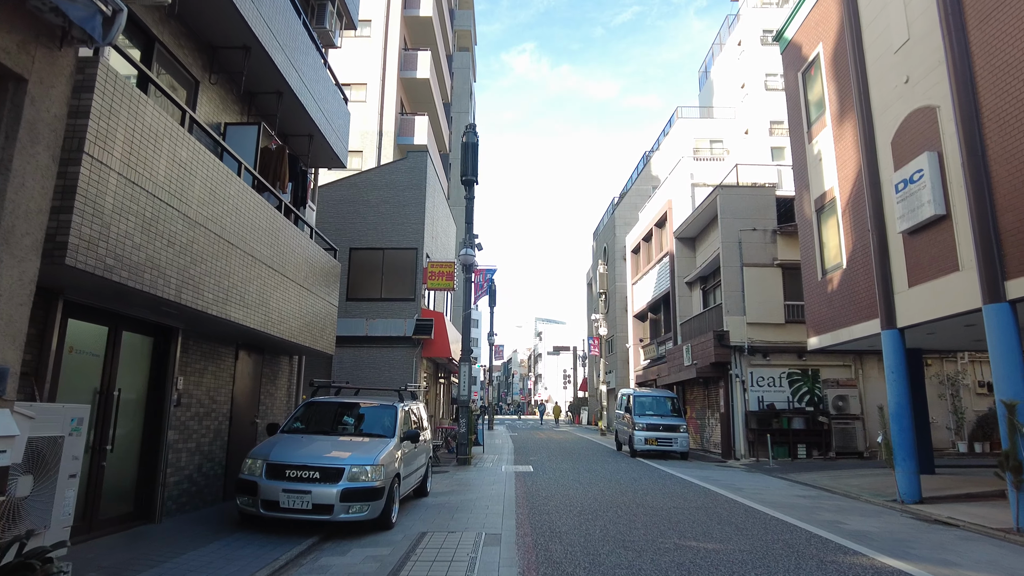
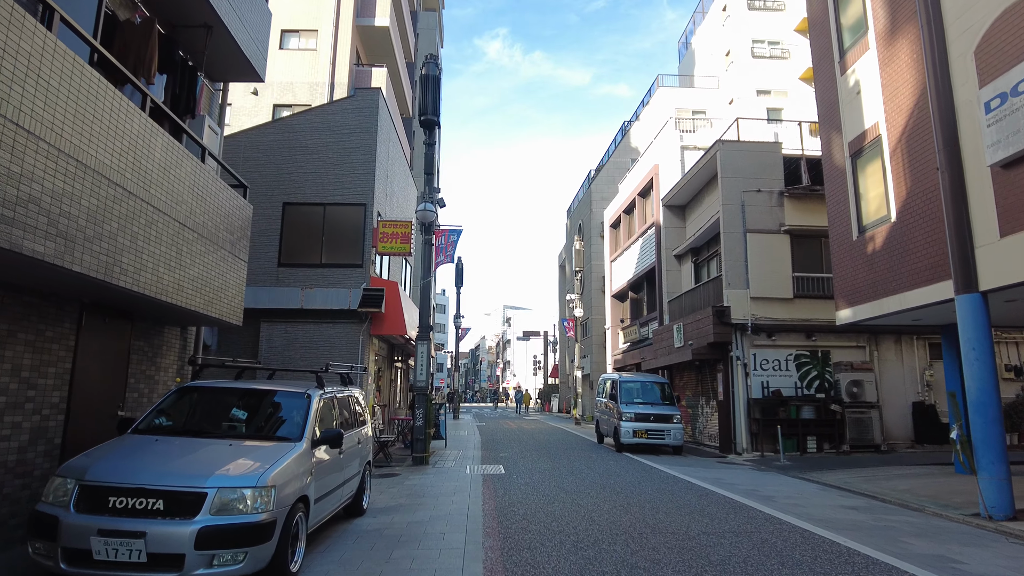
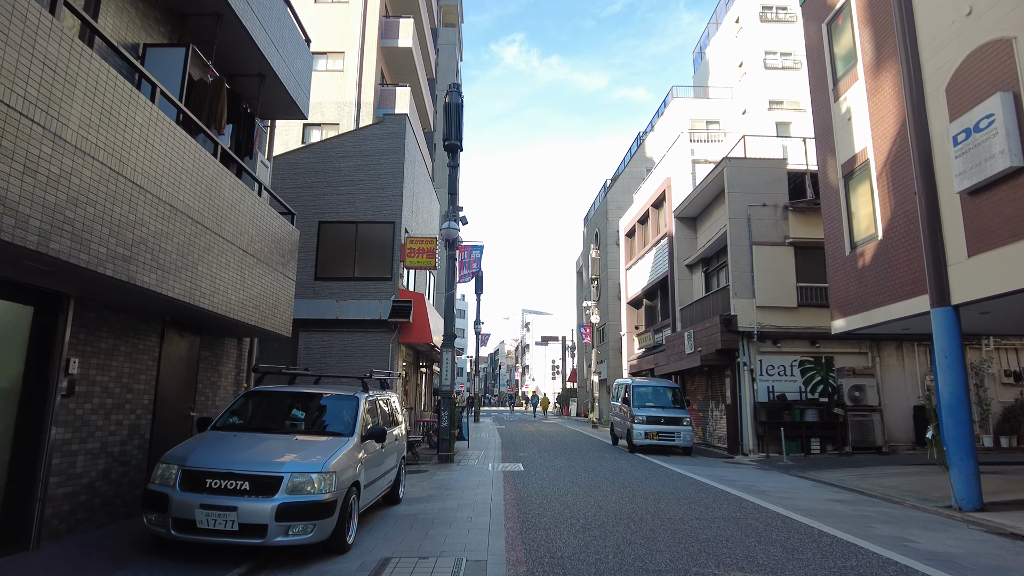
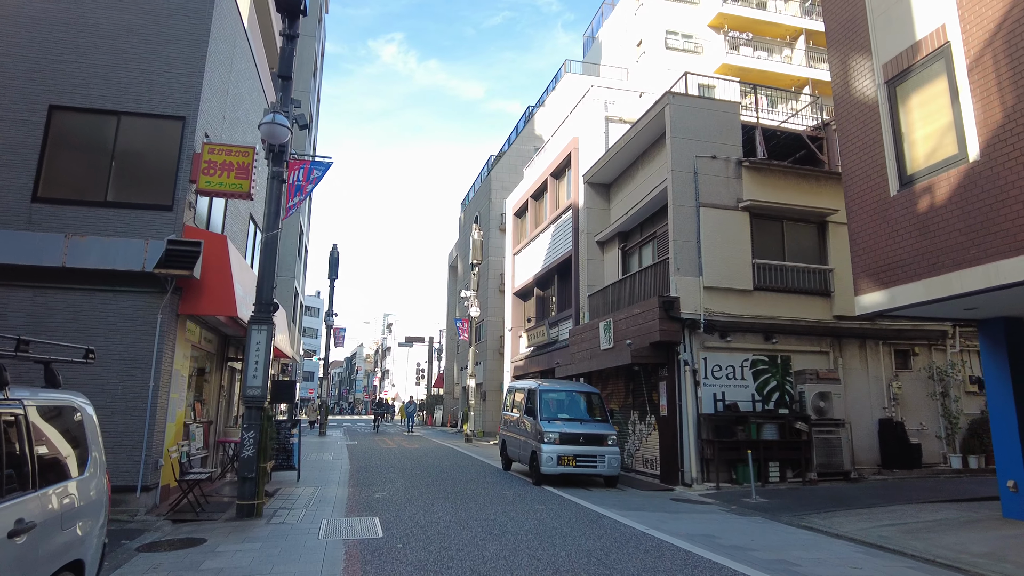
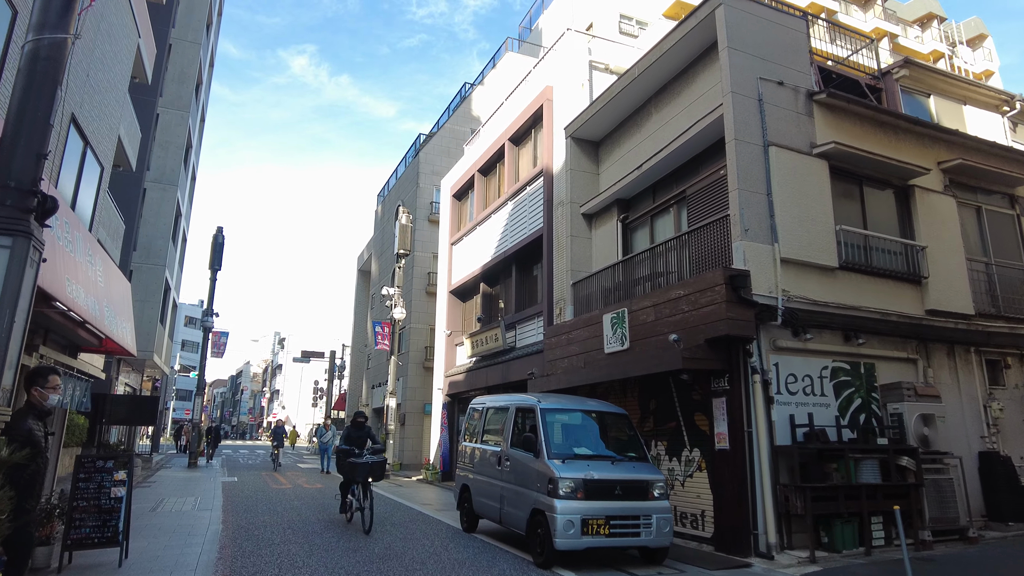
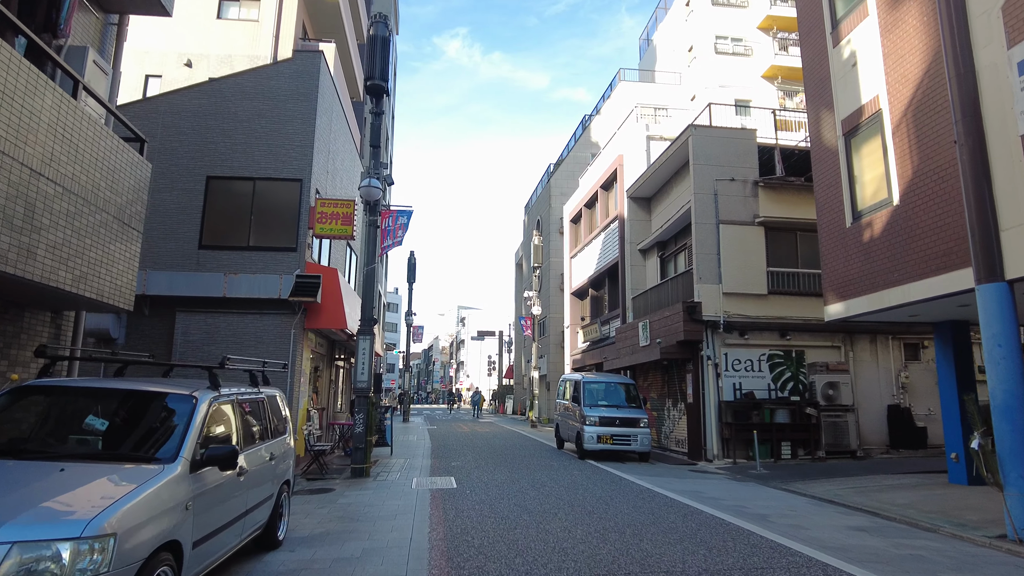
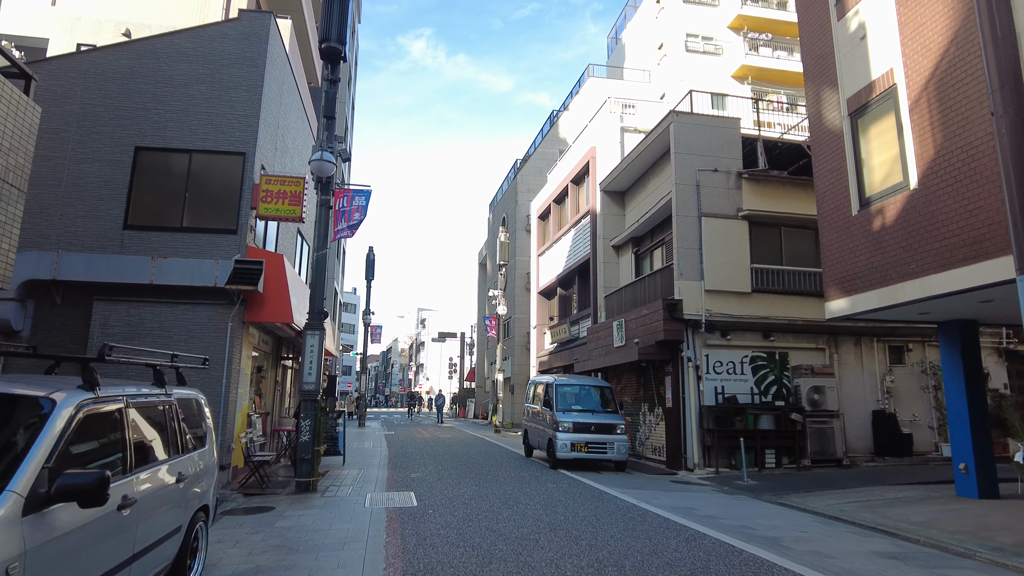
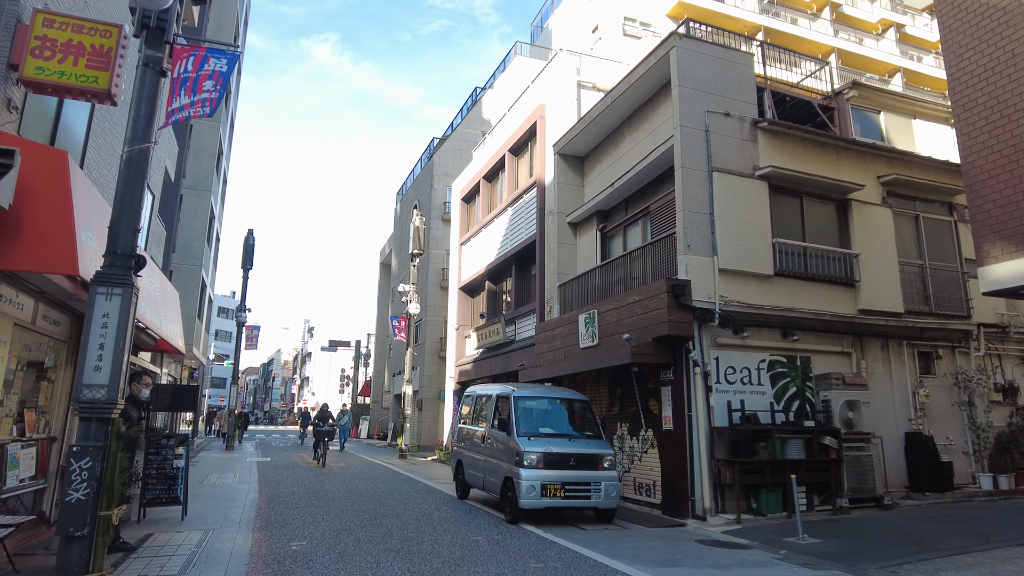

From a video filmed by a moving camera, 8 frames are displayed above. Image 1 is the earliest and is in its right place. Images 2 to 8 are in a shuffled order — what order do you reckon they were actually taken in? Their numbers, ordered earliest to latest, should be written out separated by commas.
3, 2, 6, 7, 4, 8, 5
